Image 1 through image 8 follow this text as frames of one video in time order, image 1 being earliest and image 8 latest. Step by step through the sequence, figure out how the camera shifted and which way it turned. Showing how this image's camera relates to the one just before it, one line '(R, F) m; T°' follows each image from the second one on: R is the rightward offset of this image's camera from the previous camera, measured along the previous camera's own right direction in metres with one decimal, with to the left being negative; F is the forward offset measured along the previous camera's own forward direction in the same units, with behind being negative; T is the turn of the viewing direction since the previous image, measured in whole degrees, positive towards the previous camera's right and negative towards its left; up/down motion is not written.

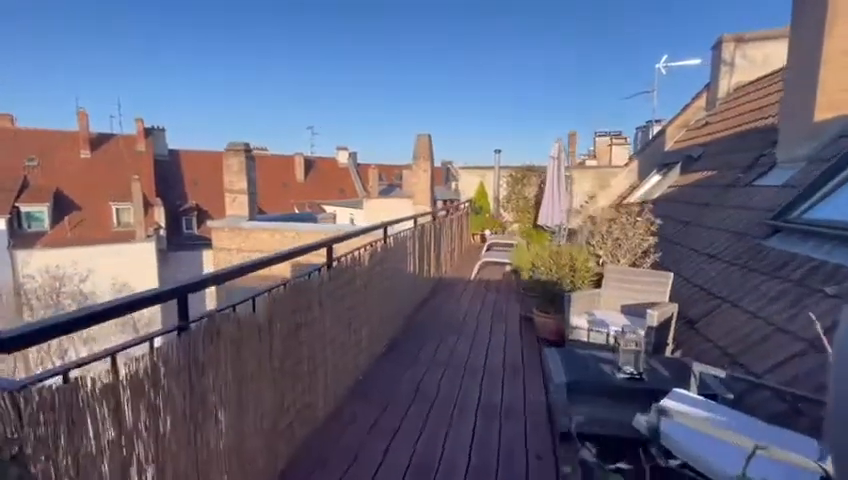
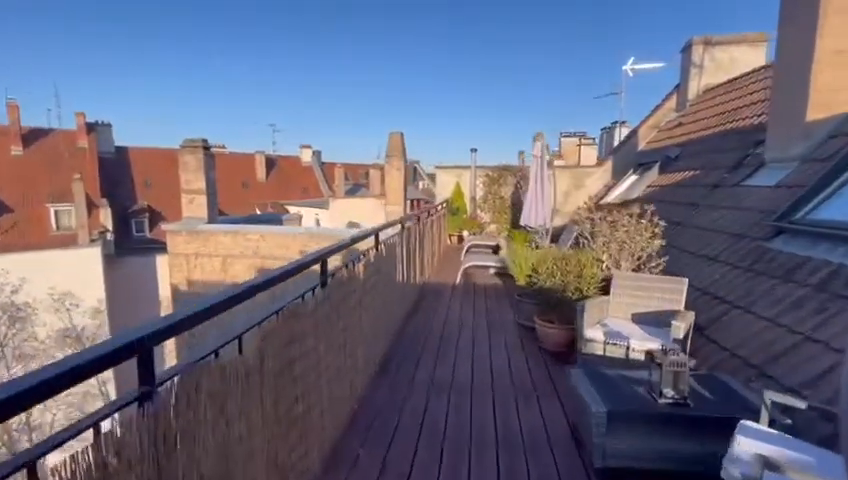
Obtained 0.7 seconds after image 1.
(-0.3, +0.4) m; +5°
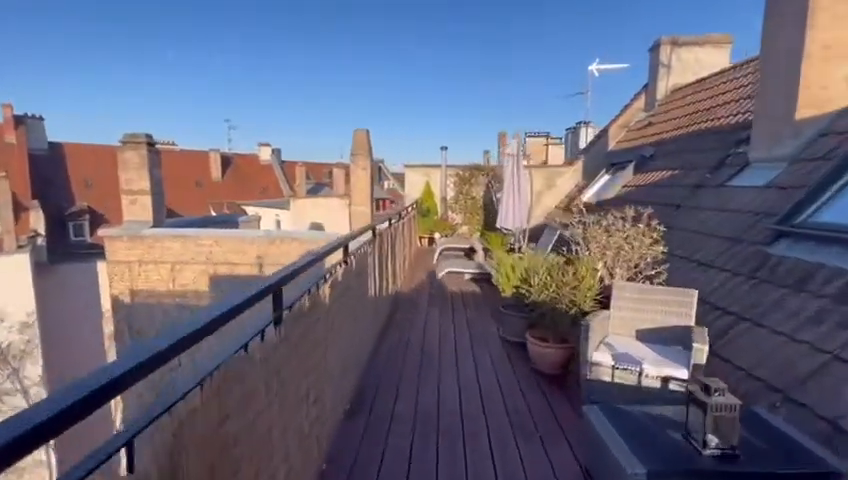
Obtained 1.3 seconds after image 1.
(-0.1, +0.5) m; +5°
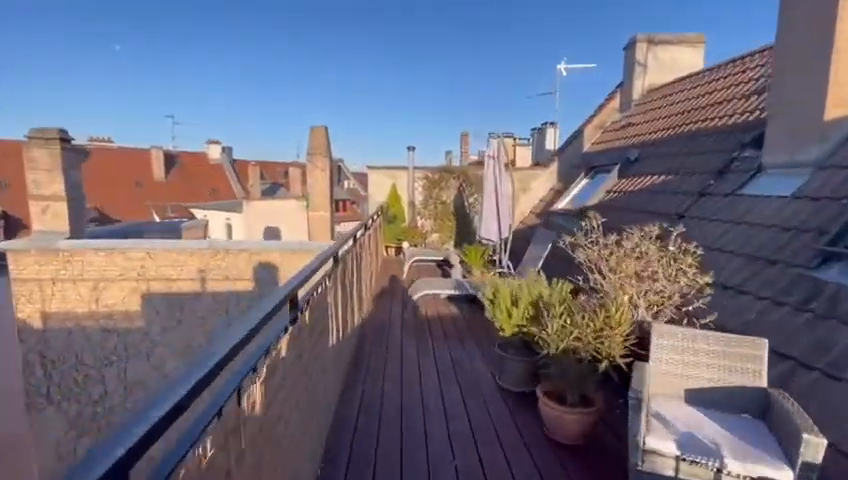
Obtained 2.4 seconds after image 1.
(-0.1, +0.9) m; +6°
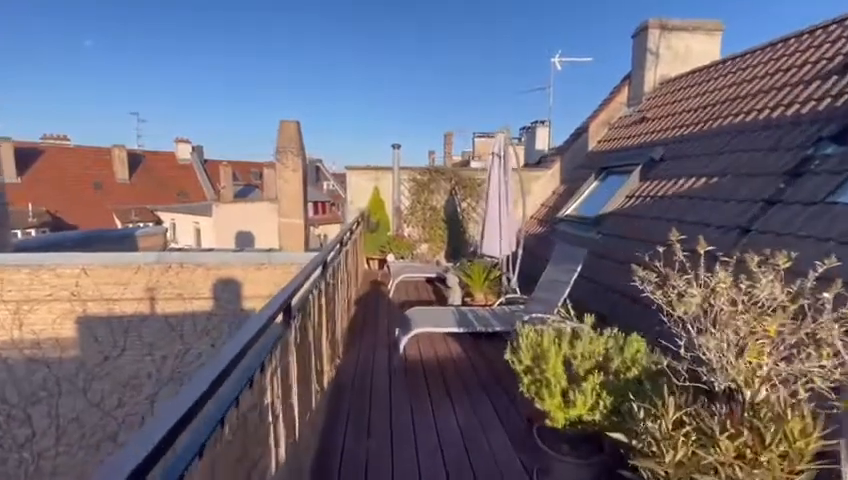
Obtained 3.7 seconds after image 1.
(-0.1, +1.2) m; +3°
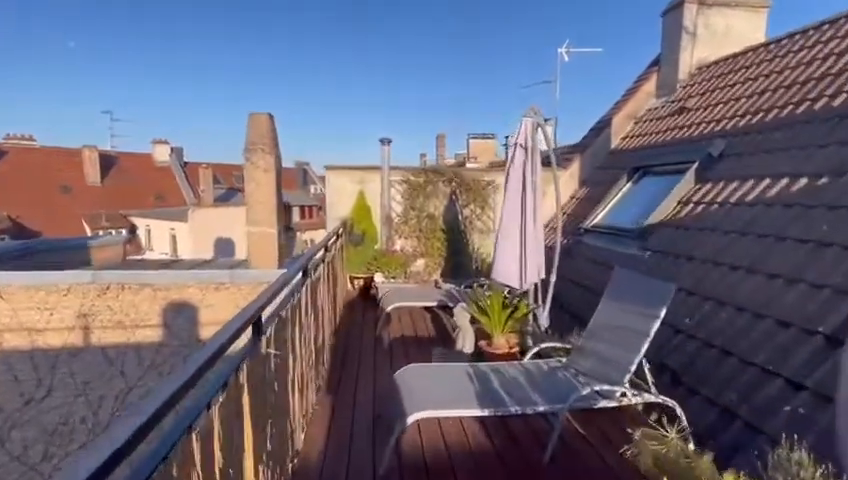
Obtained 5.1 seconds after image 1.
(-0.1, +1.3) m; +1°
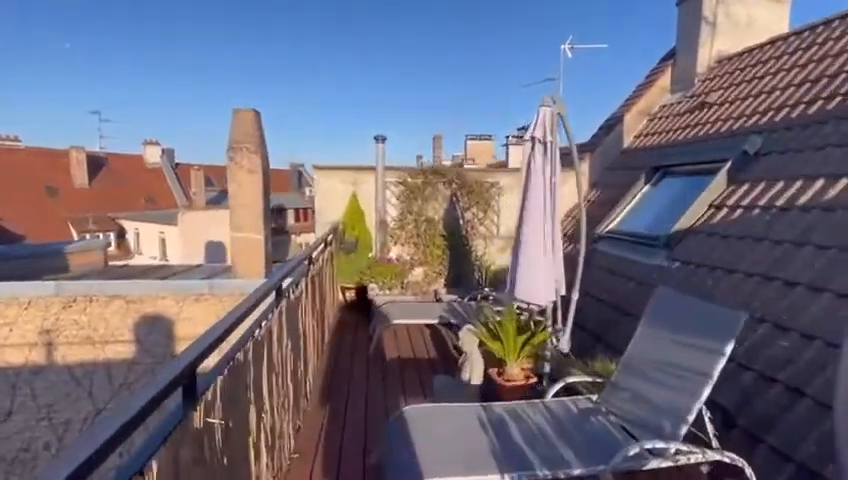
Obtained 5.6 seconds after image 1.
(0.0, +0.6) m; +1°
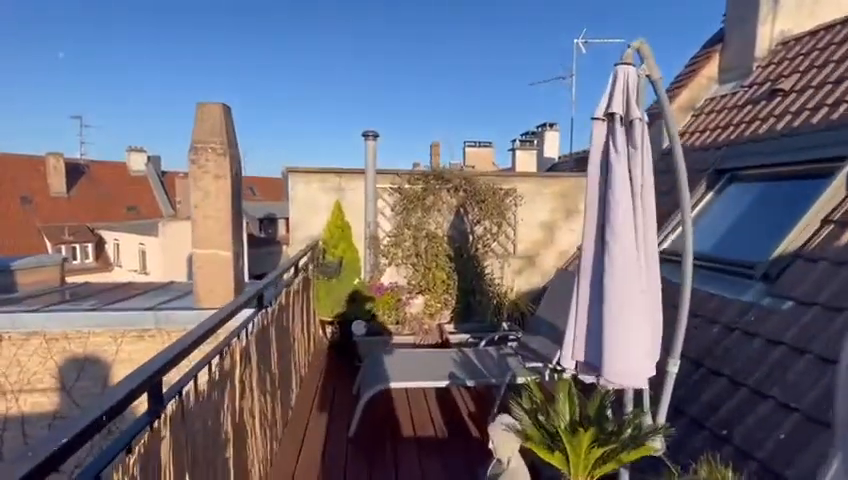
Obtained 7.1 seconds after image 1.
(-0.1, +1.2) m; +1°
